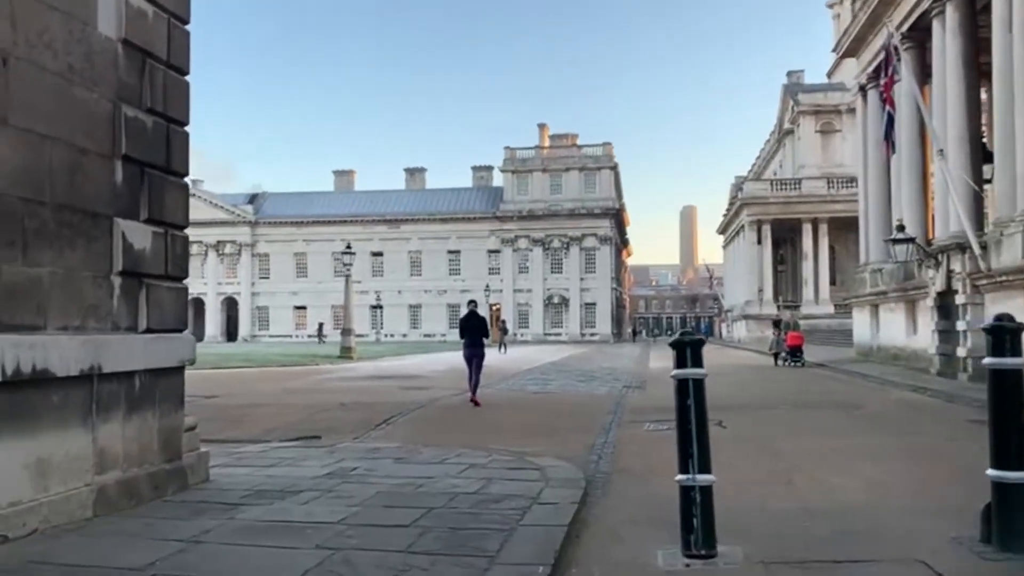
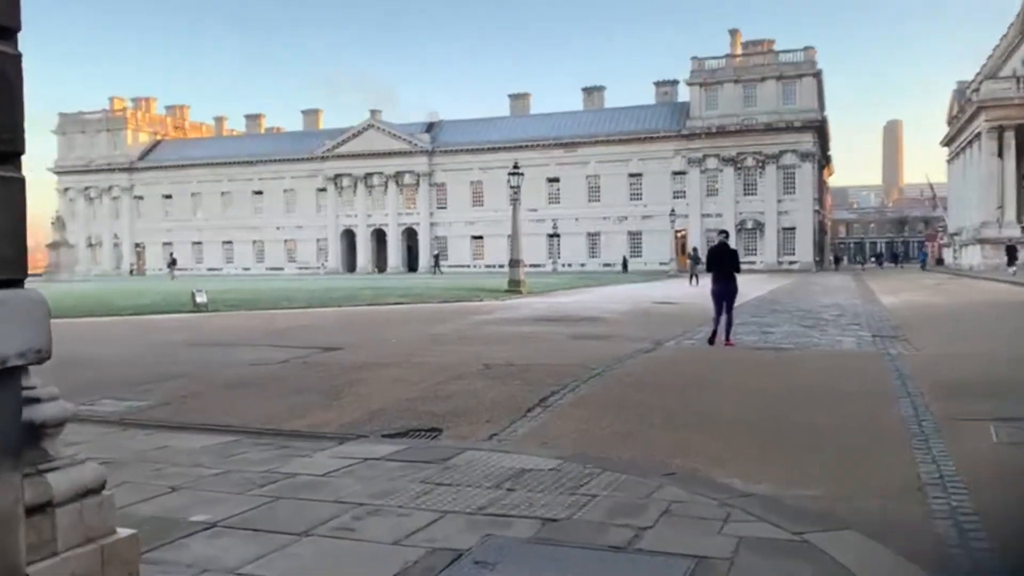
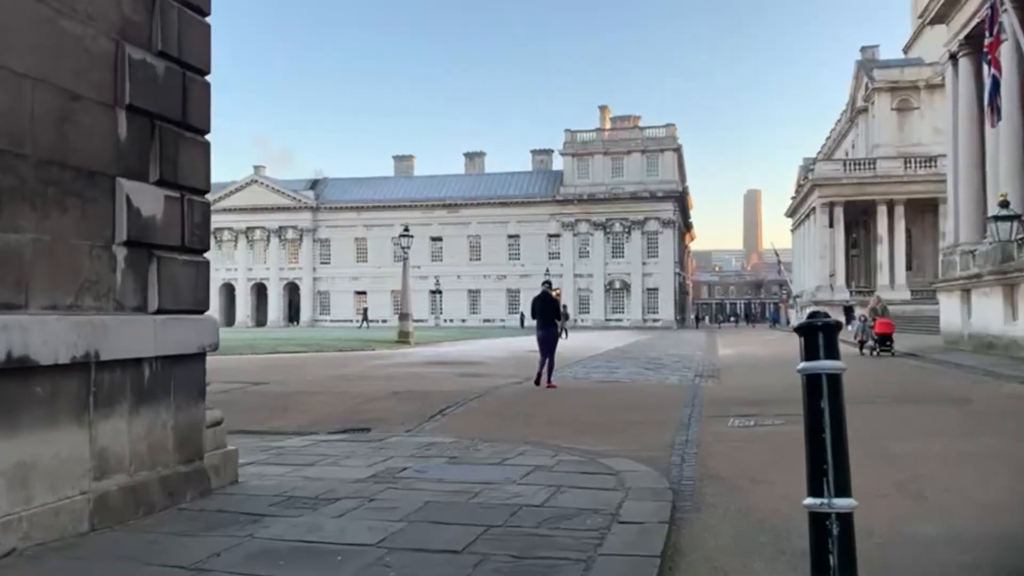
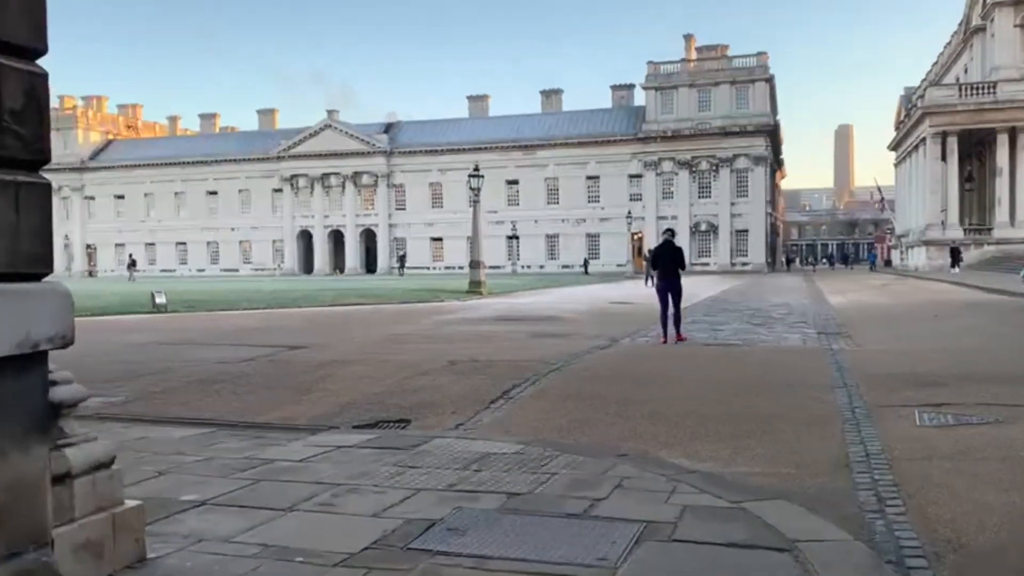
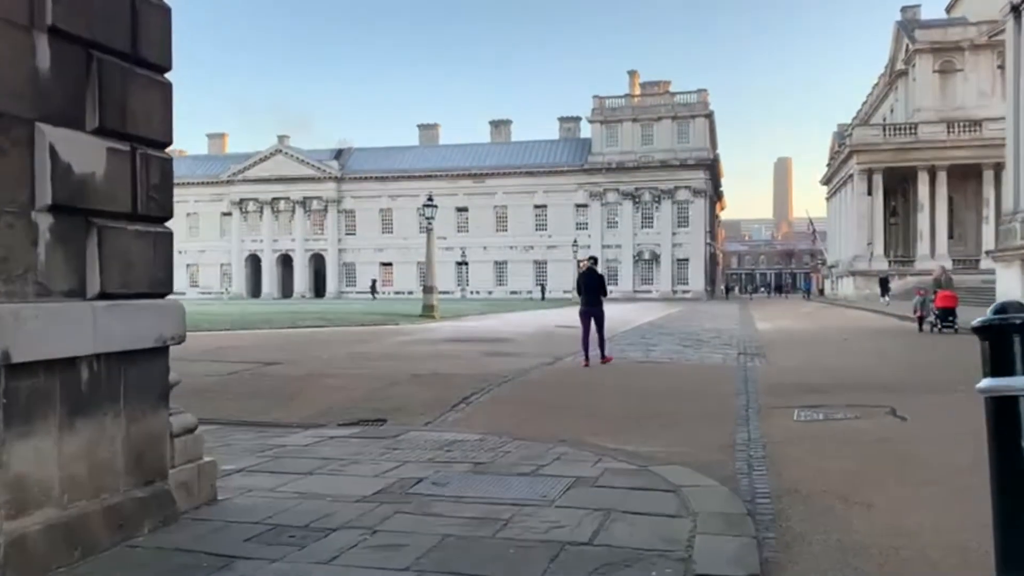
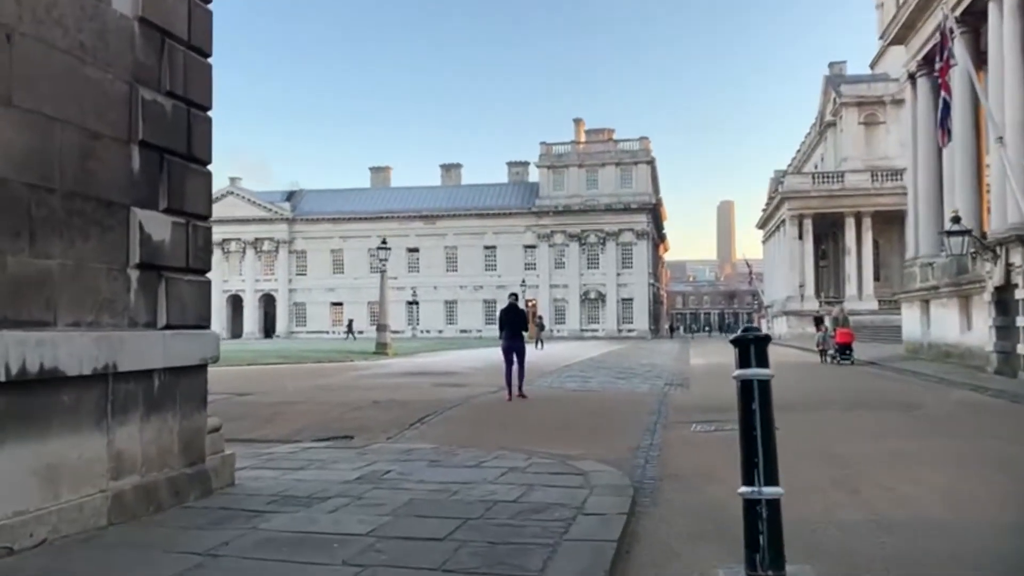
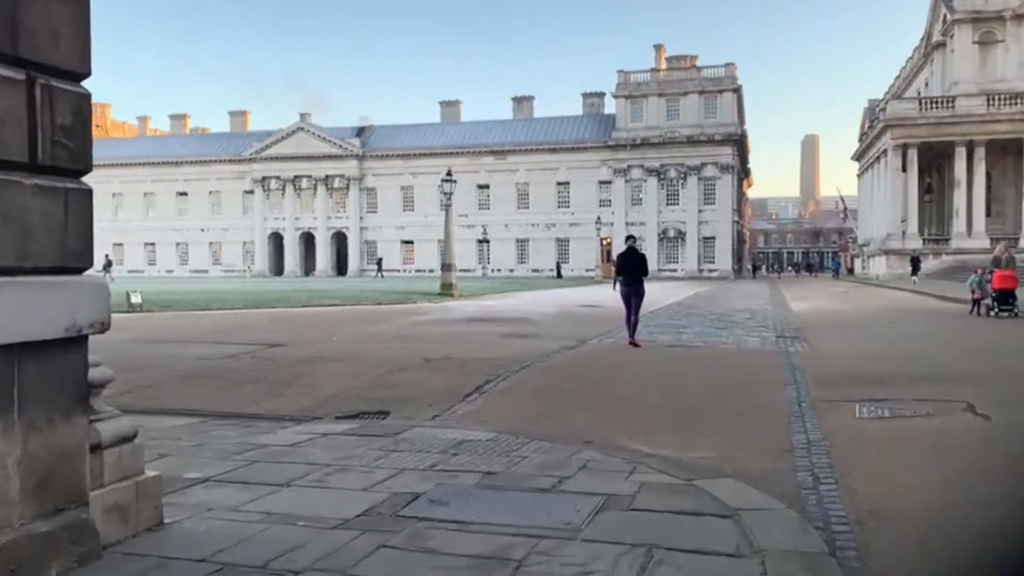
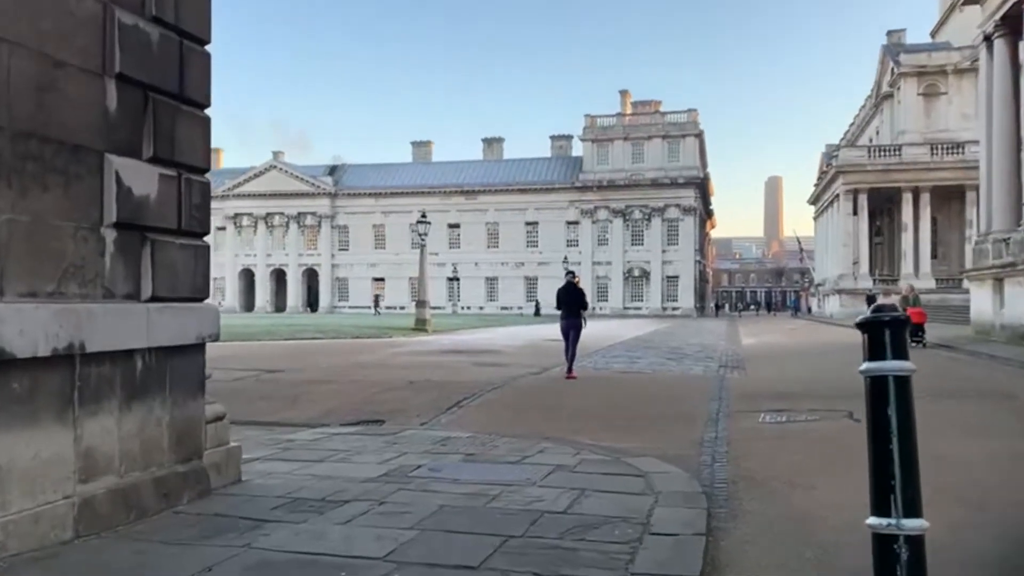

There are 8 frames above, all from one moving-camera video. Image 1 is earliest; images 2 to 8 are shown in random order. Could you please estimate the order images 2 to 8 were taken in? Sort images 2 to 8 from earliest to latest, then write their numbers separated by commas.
6, 3, 8, 5, 7, 4, 2
